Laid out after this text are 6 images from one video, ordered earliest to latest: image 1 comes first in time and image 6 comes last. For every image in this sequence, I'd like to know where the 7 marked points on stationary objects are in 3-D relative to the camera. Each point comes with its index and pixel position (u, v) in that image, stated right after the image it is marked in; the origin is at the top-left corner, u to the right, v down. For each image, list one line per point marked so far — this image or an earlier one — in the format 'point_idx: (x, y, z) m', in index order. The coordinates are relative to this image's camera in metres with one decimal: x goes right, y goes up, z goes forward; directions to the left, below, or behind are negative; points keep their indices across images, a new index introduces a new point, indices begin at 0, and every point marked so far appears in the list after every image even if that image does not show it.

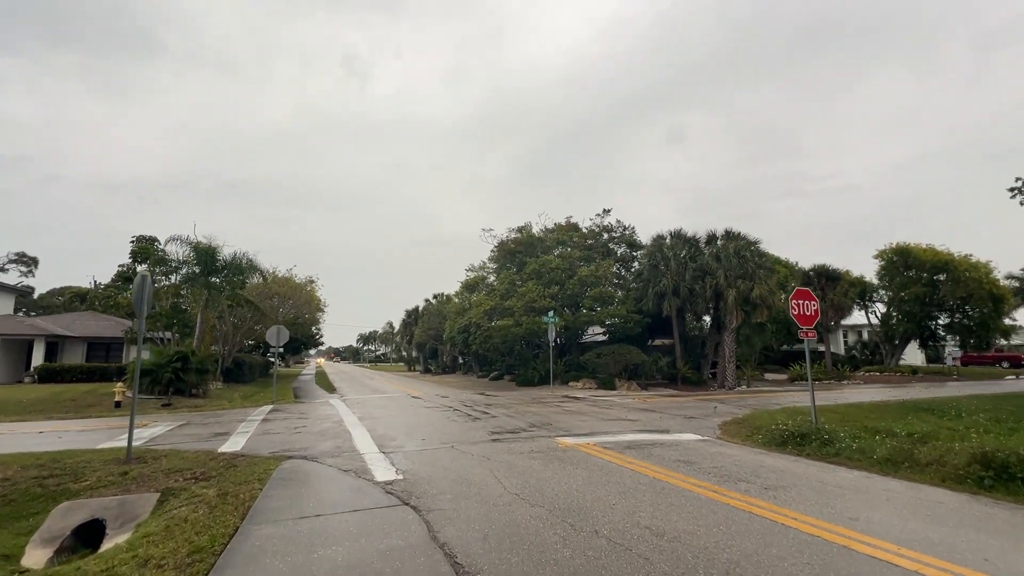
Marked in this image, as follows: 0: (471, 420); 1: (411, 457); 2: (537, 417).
0: (-1.1, -3.6, +12.7) m
1: (-1.8, -3.1, +8.4) m
2: (+0.7, -3.6, +13.0) m
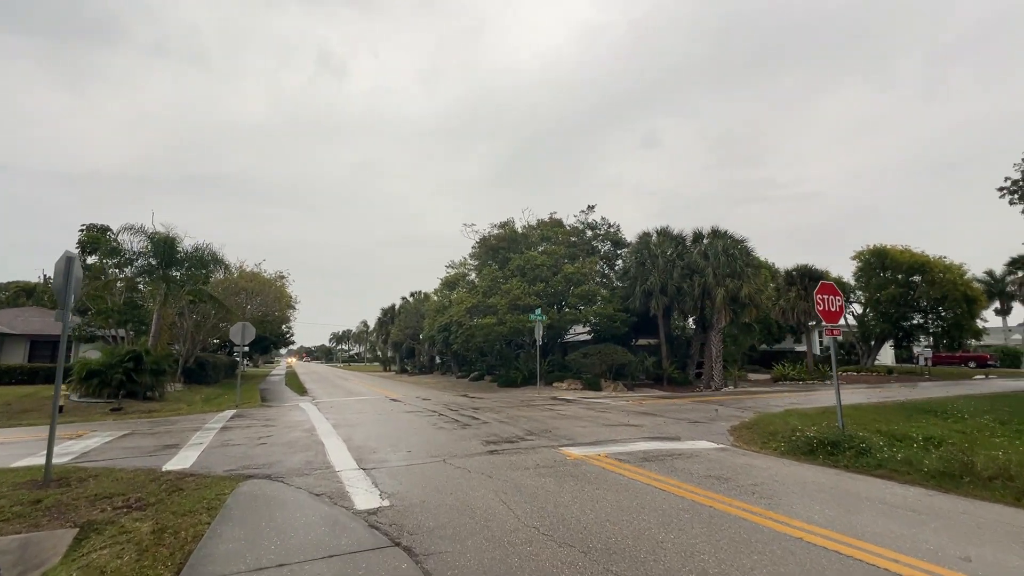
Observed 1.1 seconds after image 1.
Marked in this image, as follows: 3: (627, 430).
0: (-1.3, -3.4, +11.5) m
1: (-1.8, -2.9, +7.1) m
2: (+0.5, -3.4, +11.8) m
3: (+2.7, -3.4, +11.0) m
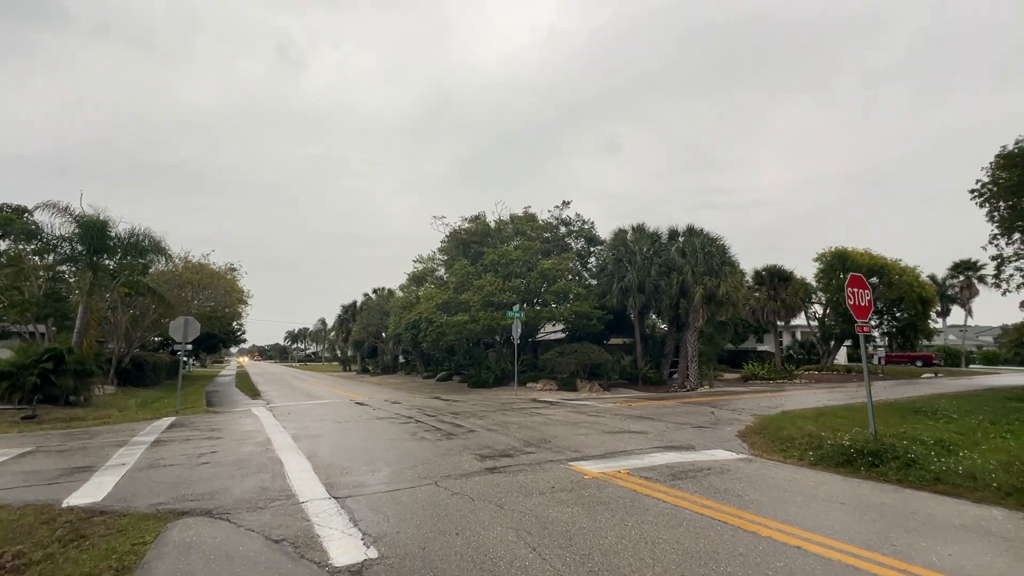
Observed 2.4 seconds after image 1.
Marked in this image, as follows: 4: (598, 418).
0: (-1.5, -3.2, +10.0) m
1: (-1.6, -2.6, +5.6) m
2: (+0.3, -3.2, +10.5) m
3: (+2.6, -3.2, +9.8) m
4: (+2.4, -3.6, +12.6) m
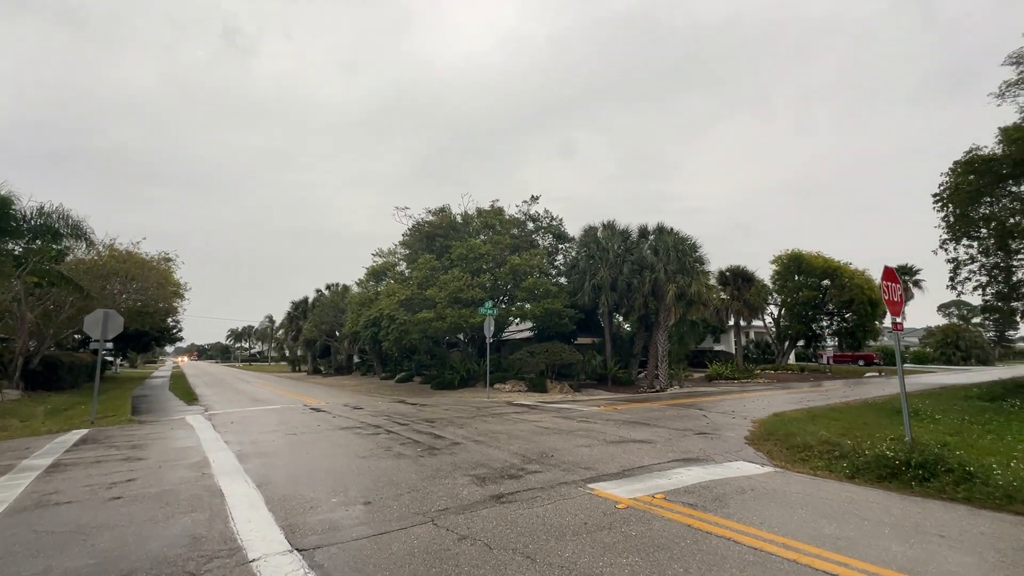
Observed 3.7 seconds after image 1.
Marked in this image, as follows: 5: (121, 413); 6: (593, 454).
0: (-1.6, -3.0, +8.5) m
1: (-1.3, -2.4, +4.1) m
2: (+0.1, -3.0, +9.1) m
3: (+2.4, -3.0, +8.7) m
4: (+2.0, -3.4, +11.5) m
5: (-14.1, -4.5, +16.7) m
6: (+1.4, -2.9, +8.2) m
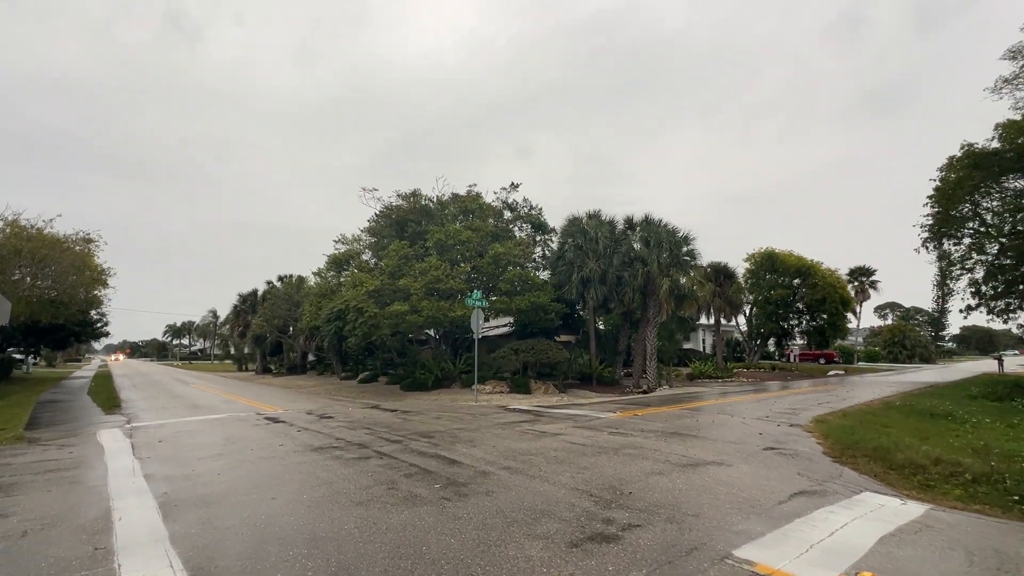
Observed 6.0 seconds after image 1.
0: (-0.9, -2.6, +6.0) m
1: (-0.2, -2.0, +1.6) m
2: (+0.8, -2.7, +6.8) m
3: (+3.1, -2.7, +6.6) m
4: (+2.4, -3.0, +9.3) m
5: (-14.1, -3.9, +13.0) m
6: (+2.1, -2.6, +6.0) m
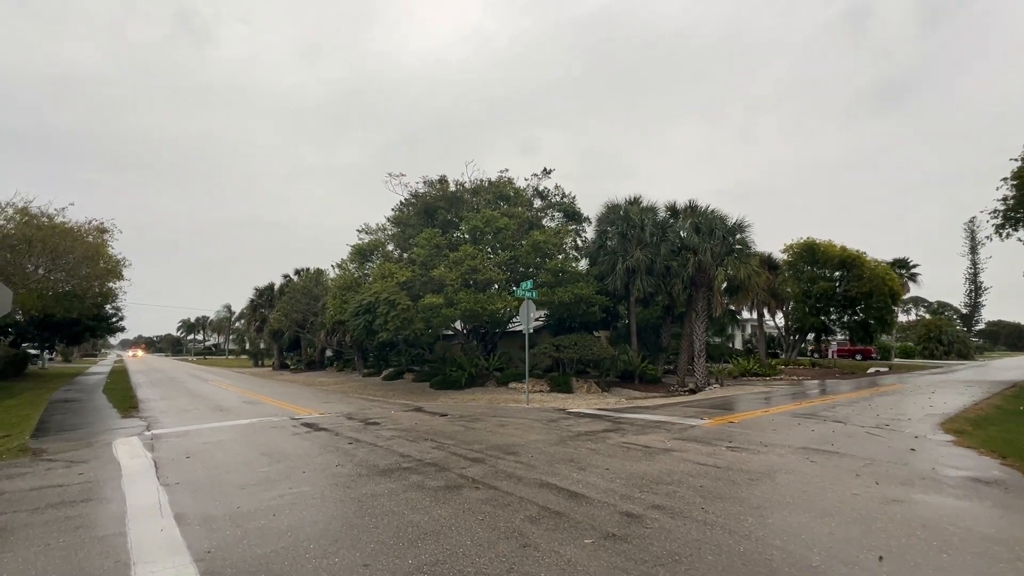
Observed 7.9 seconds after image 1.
0: (+0.8, -2.3, +4.2) m
1: (+1.4, -1.8, -0.2) m
2: (+2.4, -2.4, +5.0) m
3: (+4.8, -2.4, +4.7) m
4: (+4.1, -2.7, +7.5) m
5: (-12.3, -3.6, +11.5) m
6: (+3.8, -2.3, +4.1) m
